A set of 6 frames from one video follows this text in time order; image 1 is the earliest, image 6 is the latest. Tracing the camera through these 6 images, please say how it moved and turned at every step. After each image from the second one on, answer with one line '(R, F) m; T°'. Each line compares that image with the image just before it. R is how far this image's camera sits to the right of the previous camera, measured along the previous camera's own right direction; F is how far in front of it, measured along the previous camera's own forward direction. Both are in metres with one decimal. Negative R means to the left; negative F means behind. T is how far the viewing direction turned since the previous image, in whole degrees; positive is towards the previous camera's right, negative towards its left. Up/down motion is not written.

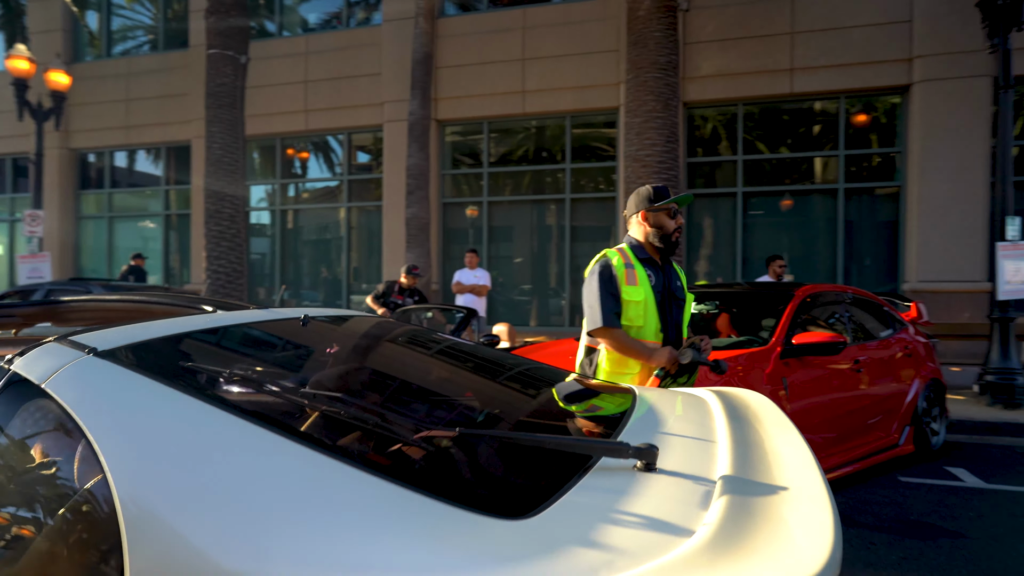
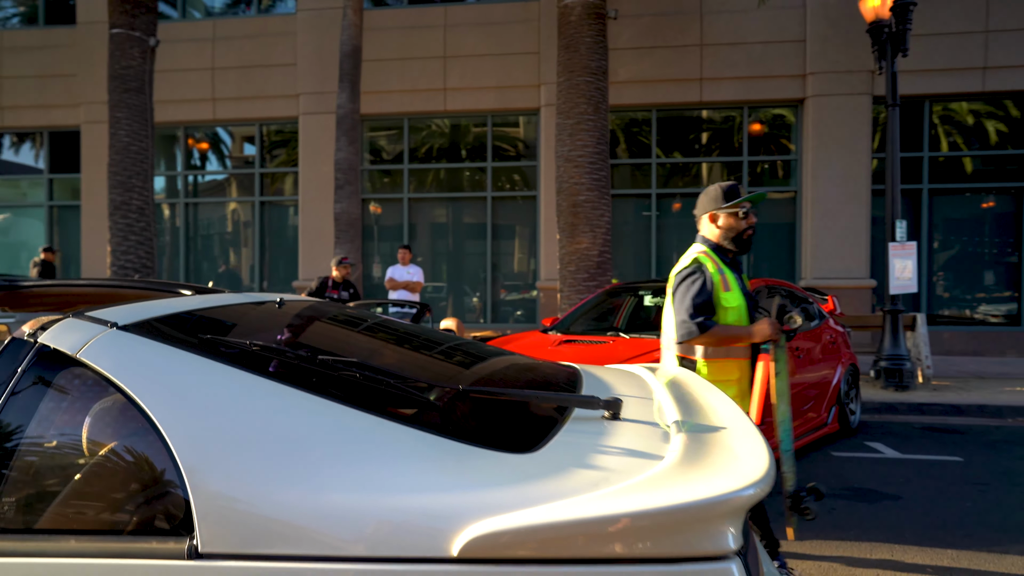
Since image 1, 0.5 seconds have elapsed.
(-0.6, -0.1) m; +9°
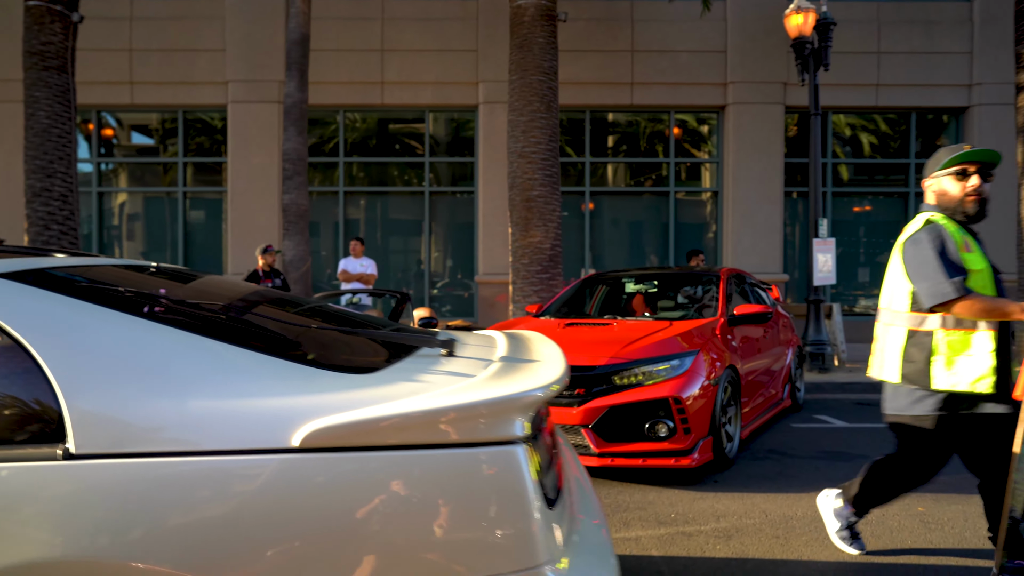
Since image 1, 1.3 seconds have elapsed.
(-0.8, -0.2) m; +9°
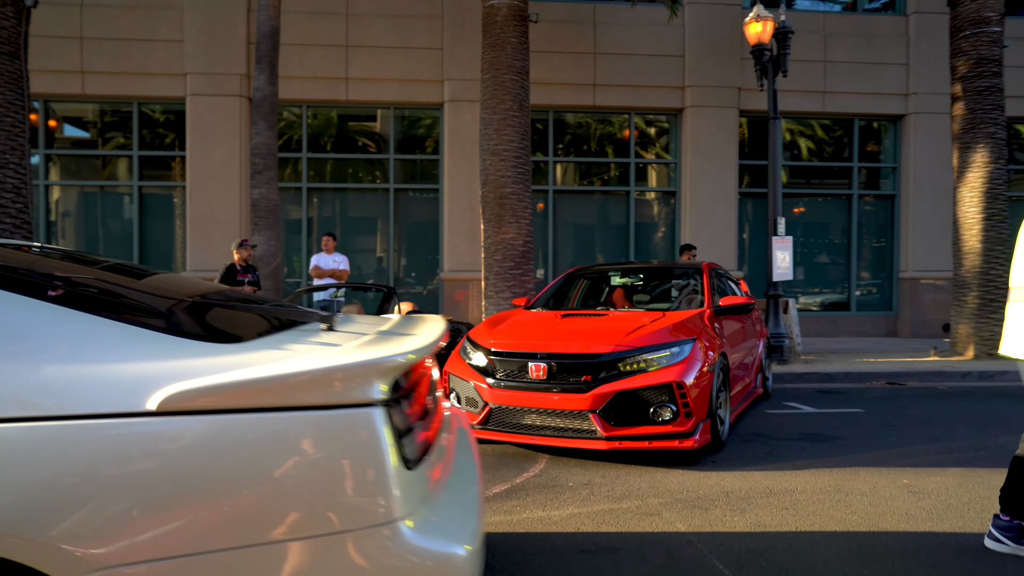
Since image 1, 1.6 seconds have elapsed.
(-0.4, -0.1) m; +5°
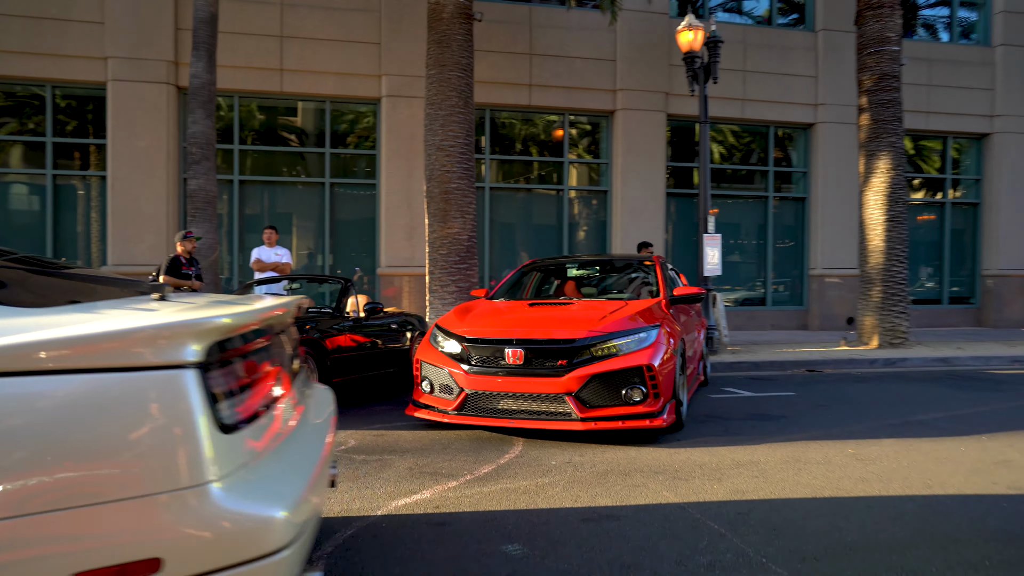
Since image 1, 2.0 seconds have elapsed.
(-0.4, -0.2) m; +7°
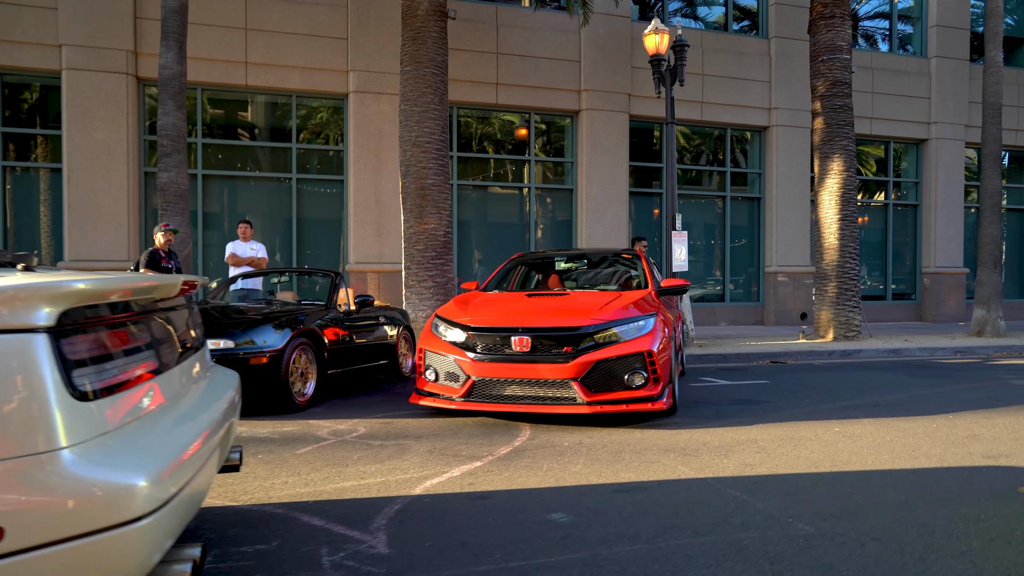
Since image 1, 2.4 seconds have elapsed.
(-0.4, -0.1) m; +4°
